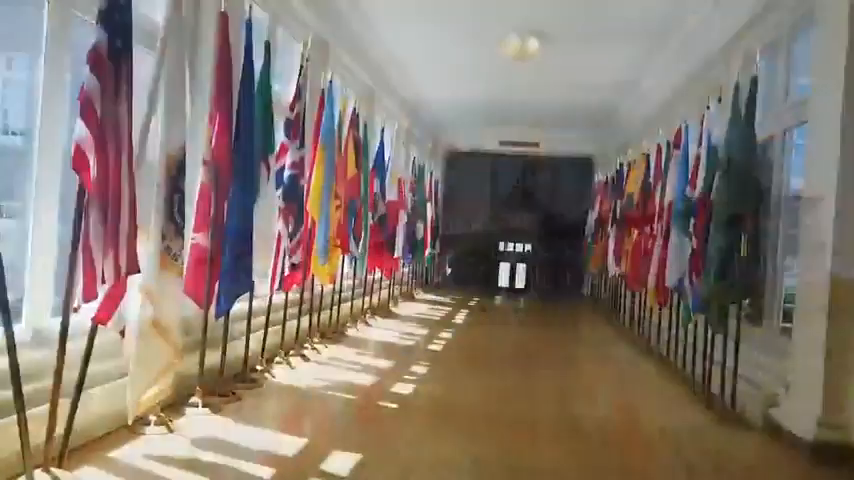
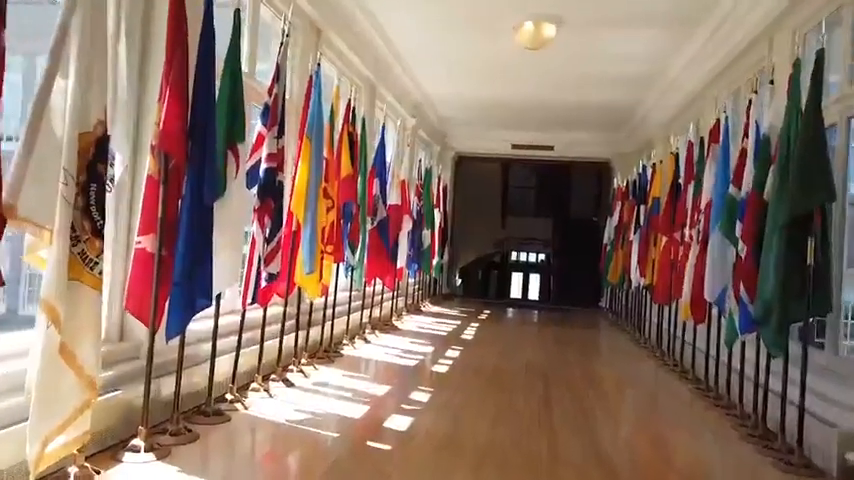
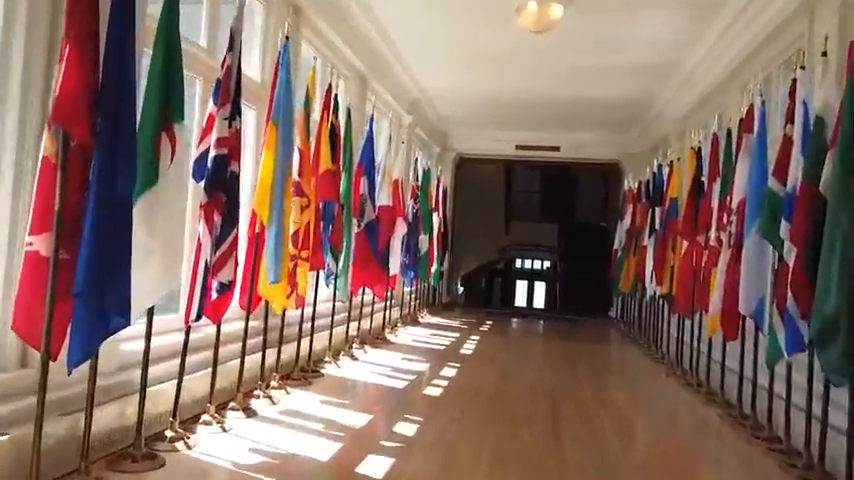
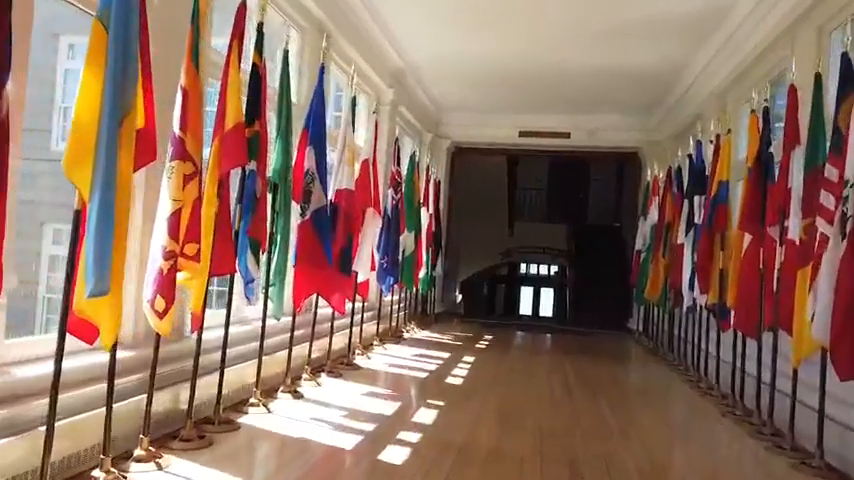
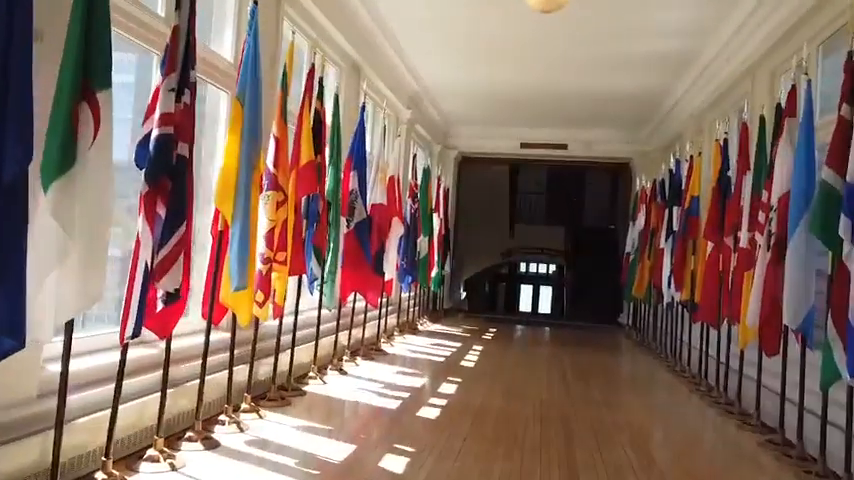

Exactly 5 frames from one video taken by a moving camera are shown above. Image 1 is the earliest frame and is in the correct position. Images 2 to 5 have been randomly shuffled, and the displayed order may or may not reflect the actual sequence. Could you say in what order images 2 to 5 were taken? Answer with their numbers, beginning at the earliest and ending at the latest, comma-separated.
2, 3, 5, 4
